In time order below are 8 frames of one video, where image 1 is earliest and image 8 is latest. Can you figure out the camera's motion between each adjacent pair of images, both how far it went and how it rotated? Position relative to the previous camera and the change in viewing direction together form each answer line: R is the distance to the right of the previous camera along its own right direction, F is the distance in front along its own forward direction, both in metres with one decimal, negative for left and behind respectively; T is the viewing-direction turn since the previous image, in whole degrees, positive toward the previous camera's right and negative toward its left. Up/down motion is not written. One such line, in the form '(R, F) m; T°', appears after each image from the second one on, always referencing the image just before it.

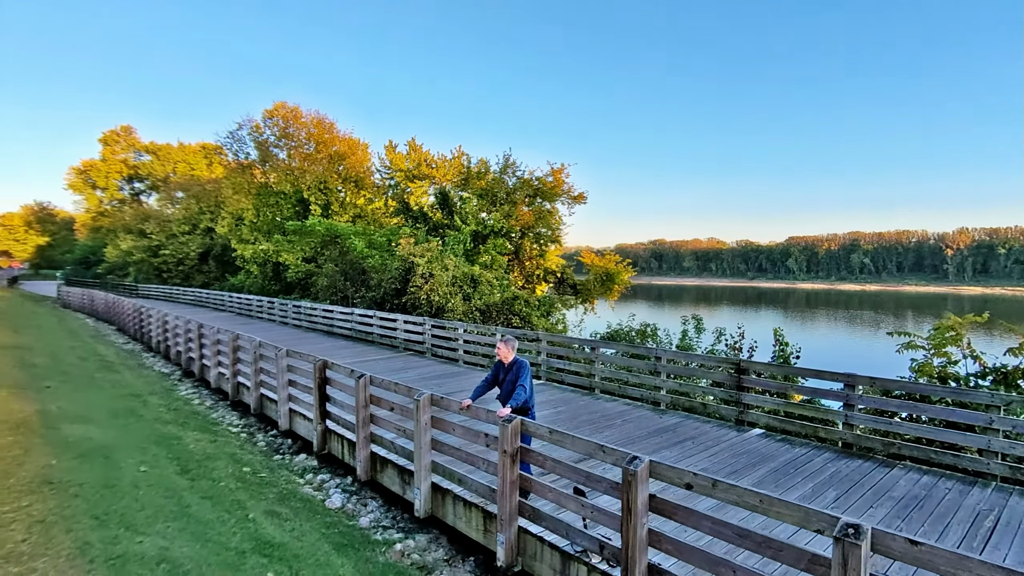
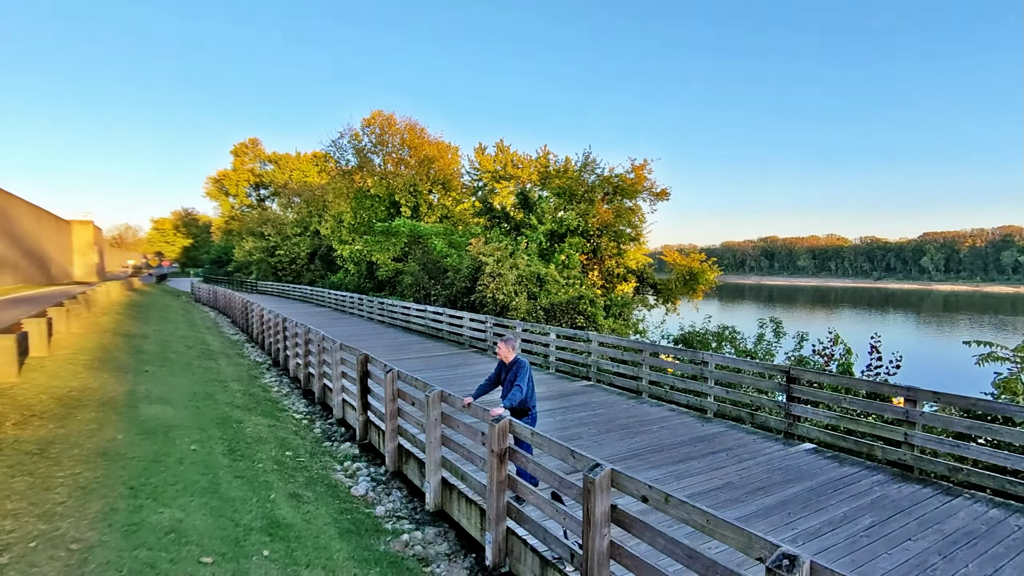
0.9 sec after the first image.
(+0.8, +0.1) m; -10°
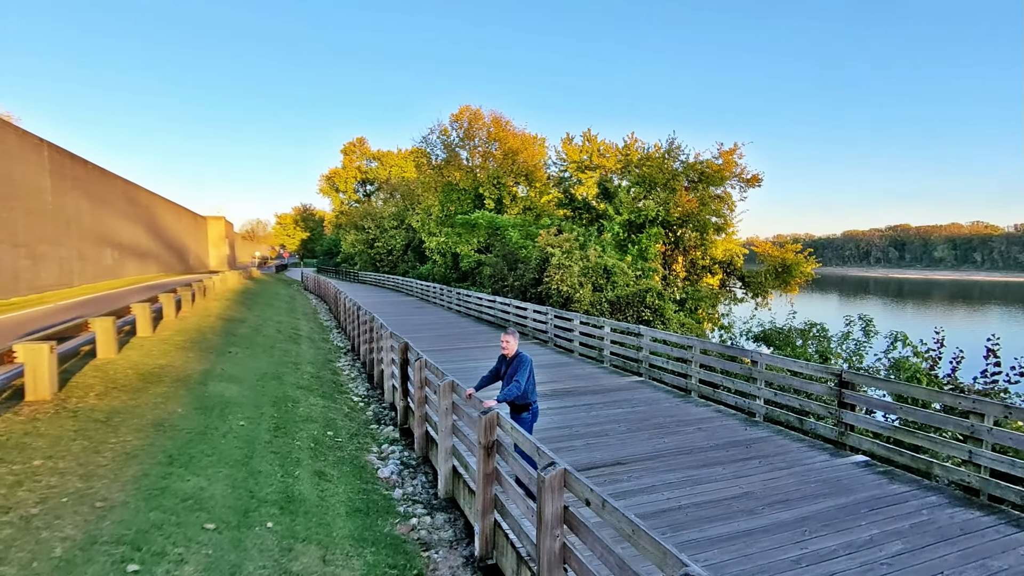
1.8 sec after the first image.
(+0.8, +0.1) m; -10°
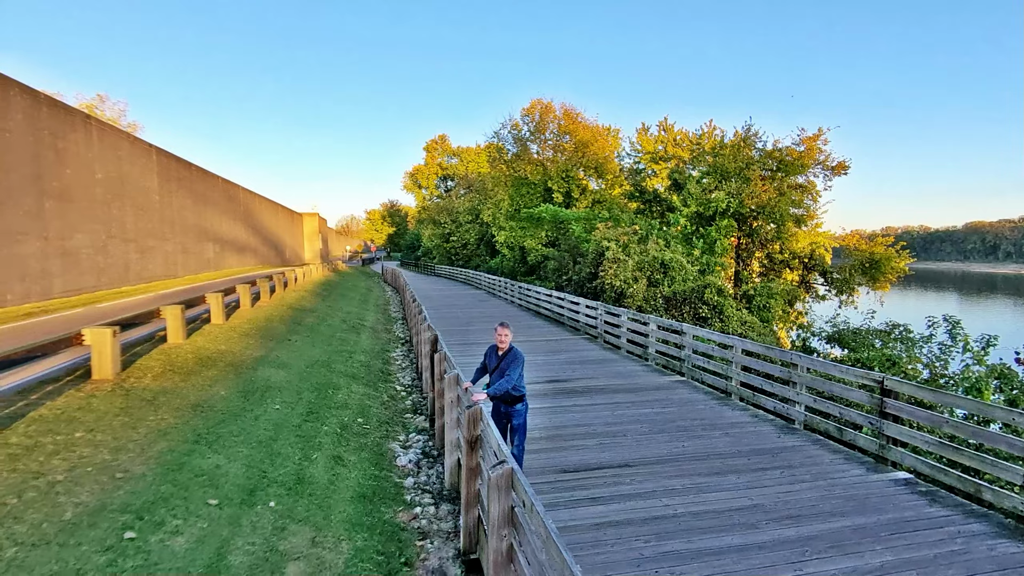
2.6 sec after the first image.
(+0.7, +0.1) m; -9°
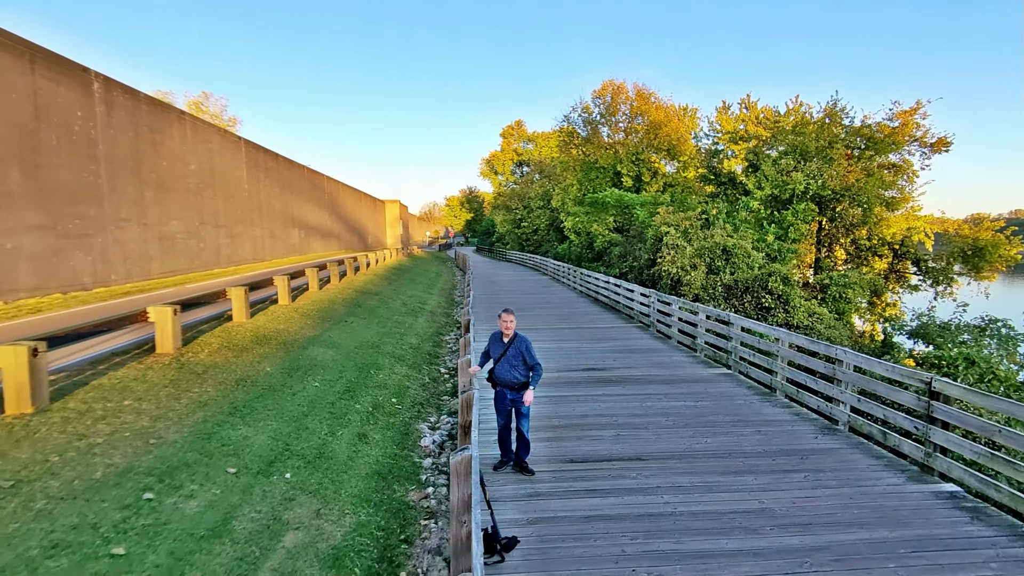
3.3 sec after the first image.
(+0.6, +0.1) m; -8°
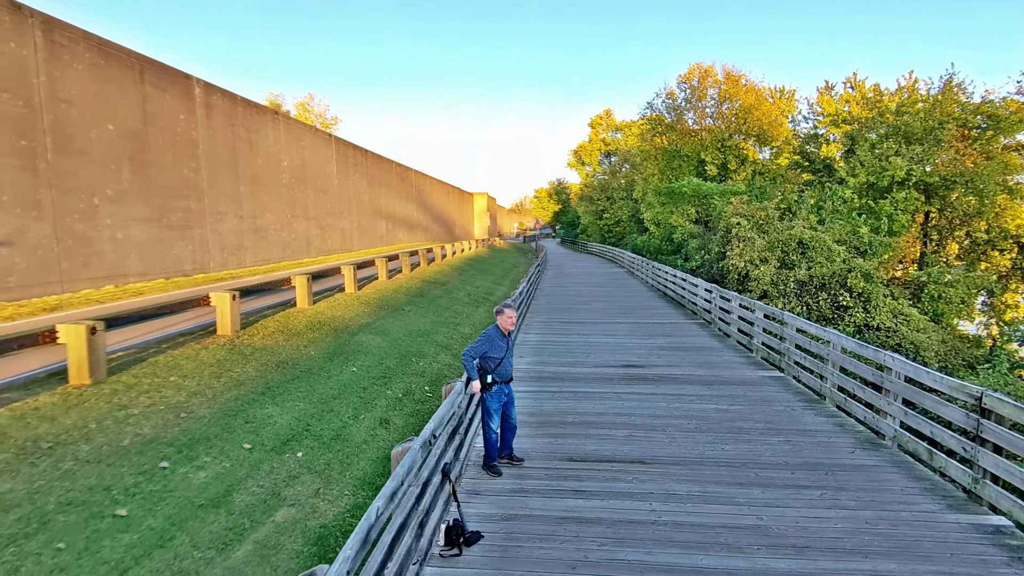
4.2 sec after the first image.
(+0.8, +0.1) m; -9°
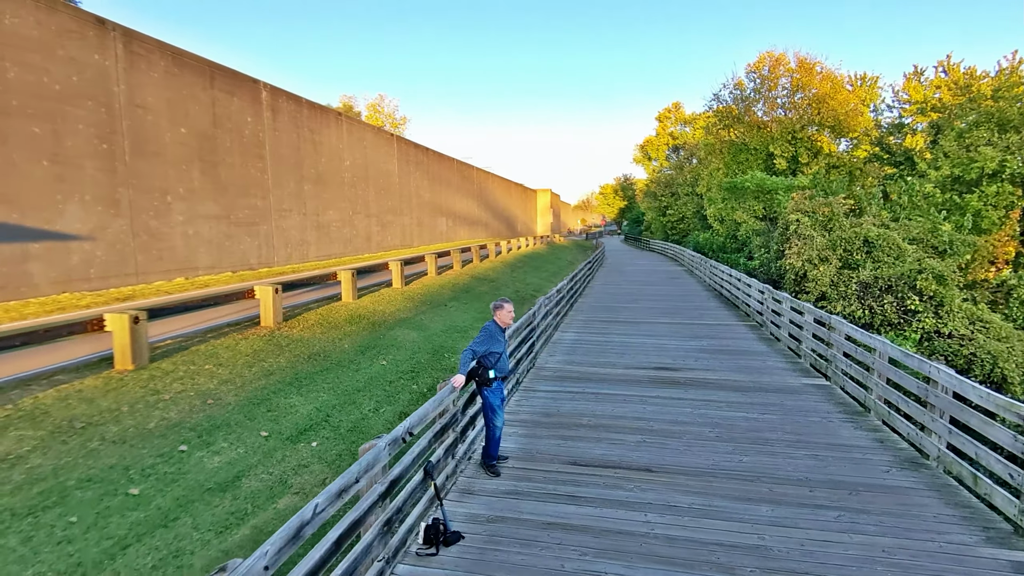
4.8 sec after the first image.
(+0.5, +0.1) m; -7°
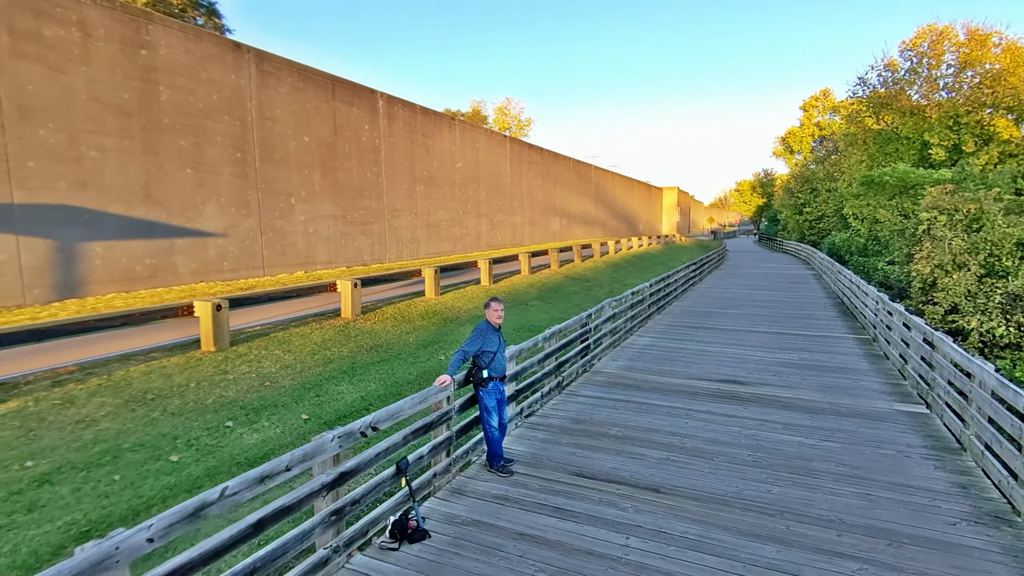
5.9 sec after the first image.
(+0.9, +0.2) m; -13°
